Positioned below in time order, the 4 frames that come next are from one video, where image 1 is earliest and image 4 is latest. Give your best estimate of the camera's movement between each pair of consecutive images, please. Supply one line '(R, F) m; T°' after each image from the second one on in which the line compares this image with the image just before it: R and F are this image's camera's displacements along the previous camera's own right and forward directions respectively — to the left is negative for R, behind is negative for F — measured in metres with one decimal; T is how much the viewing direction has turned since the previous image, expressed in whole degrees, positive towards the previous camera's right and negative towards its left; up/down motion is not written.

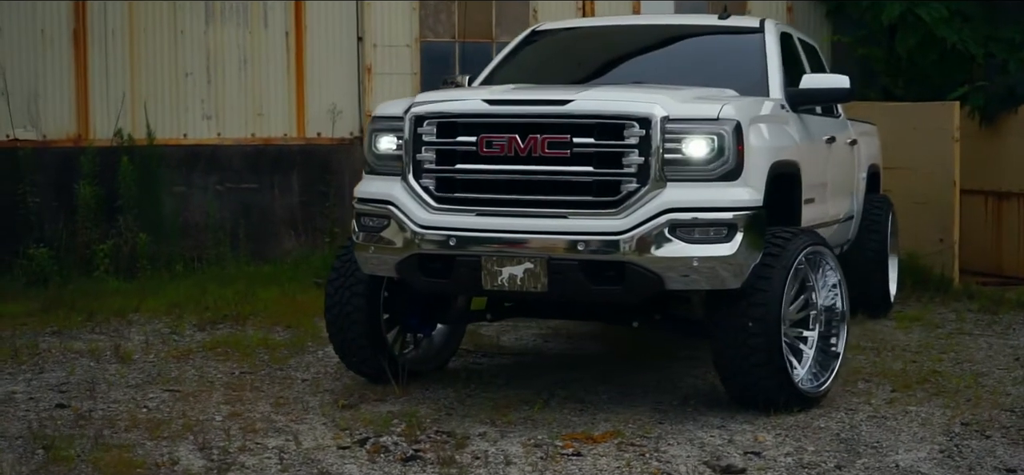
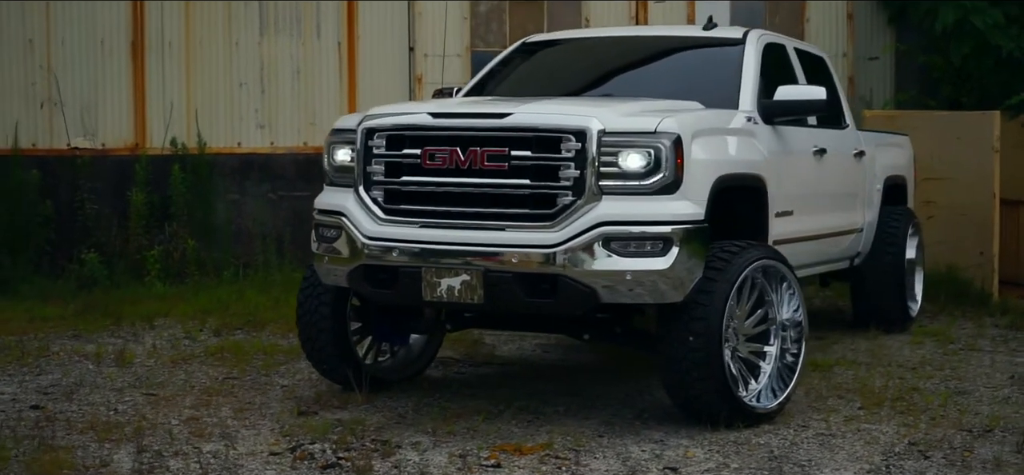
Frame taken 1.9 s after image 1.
(+0.8, 0.0) m; -5°
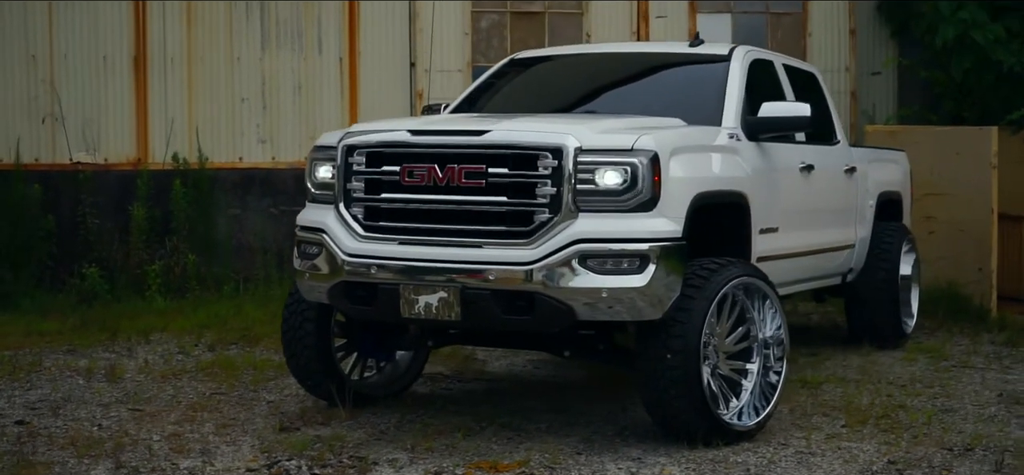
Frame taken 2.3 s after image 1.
(+0.2, 0.0) m; -1°
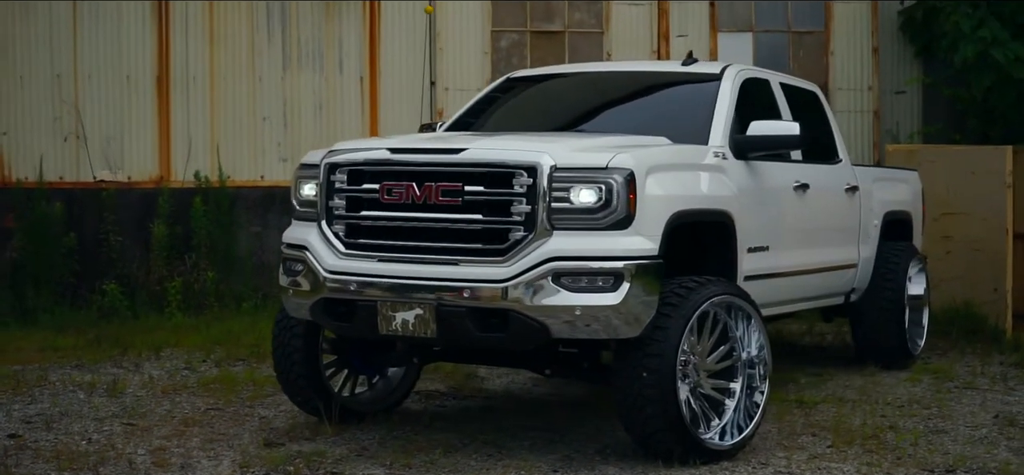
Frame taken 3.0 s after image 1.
(+0.3, 0.0) m; -2°
